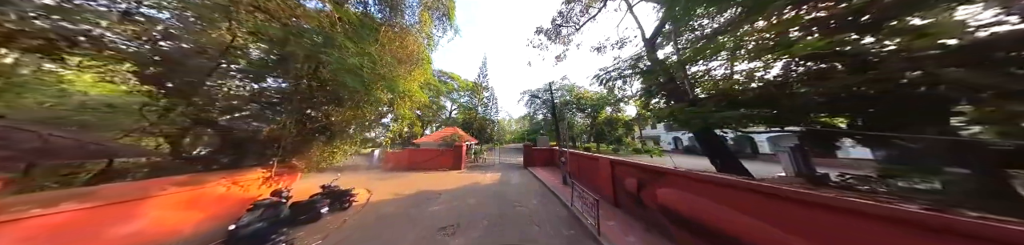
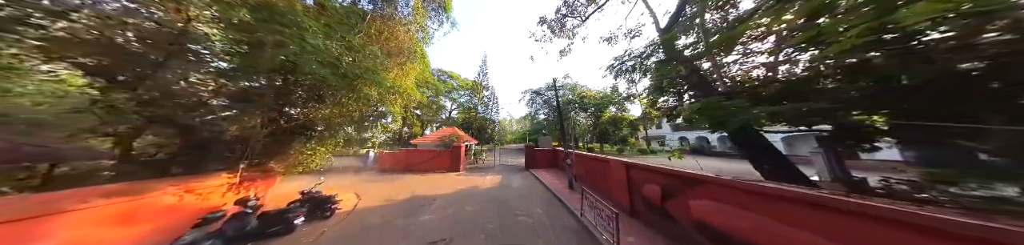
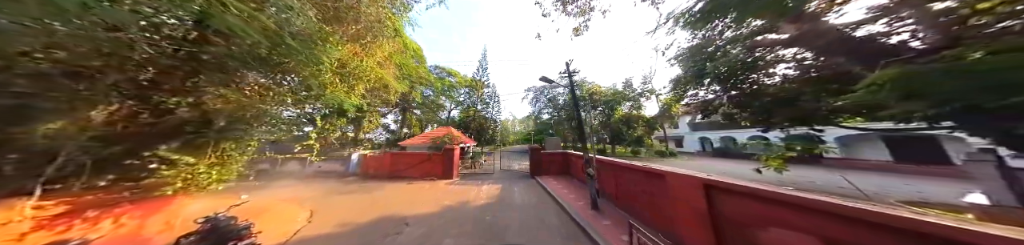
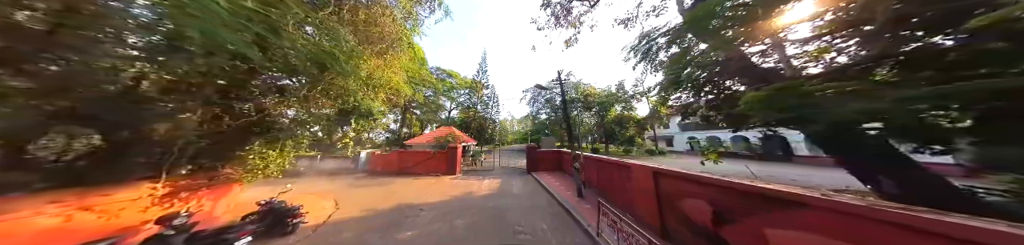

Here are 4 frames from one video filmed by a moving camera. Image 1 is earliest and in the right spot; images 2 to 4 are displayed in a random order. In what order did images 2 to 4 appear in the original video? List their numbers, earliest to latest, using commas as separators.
2, 4, 3
